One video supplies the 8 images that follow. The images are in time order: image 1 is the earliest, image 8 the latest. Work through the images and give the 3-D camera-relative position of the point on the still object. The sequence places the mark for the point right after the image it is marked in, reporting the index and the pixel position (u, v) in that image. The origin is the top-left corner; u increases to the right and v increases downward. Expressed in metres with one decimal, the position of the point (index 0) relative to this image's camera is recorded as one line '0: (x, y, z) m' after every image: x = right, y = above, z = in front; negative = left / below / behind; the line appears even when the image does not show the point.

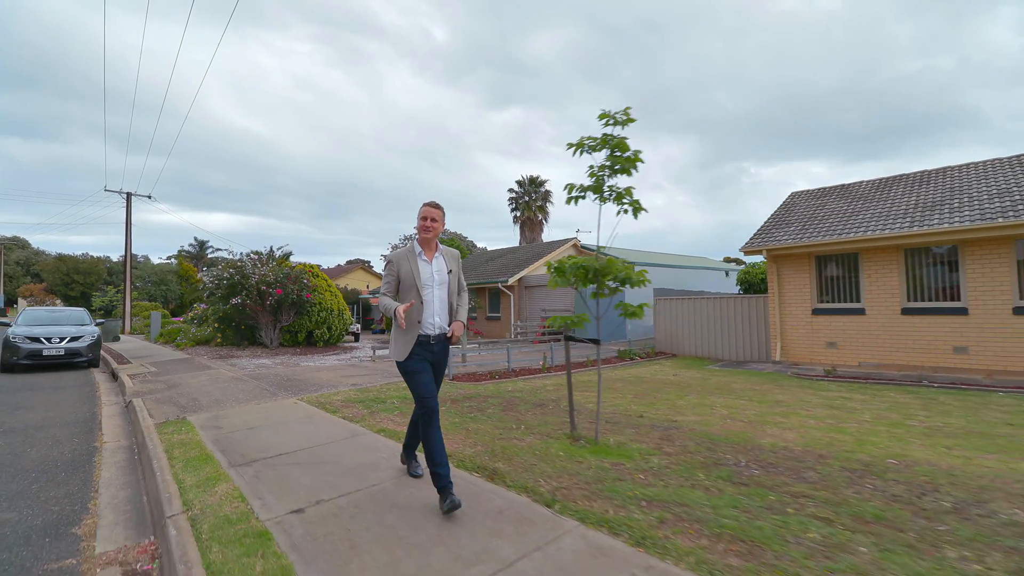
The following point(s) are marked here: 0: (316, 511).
0: (-1.2, -1.4, +2.8) m
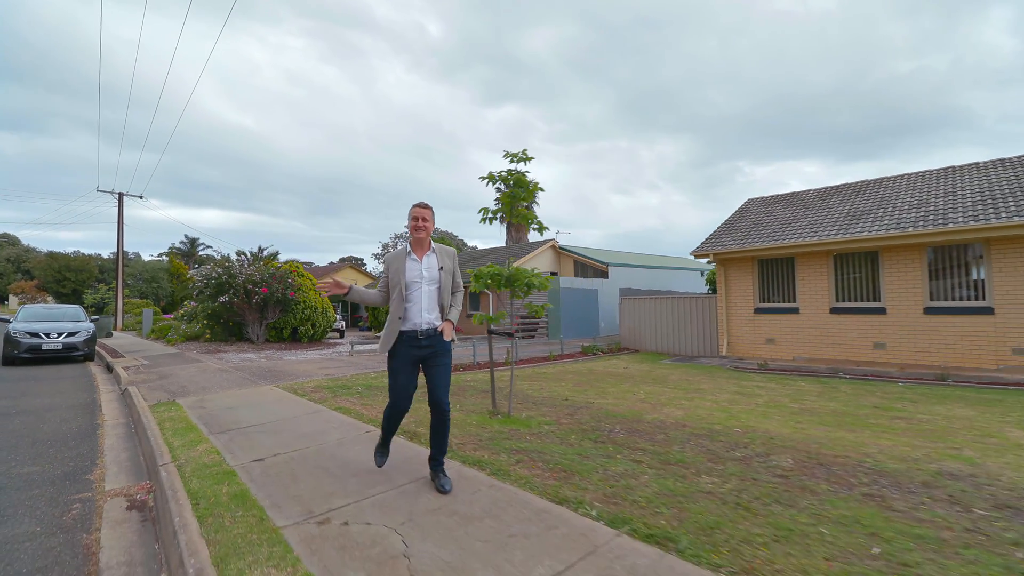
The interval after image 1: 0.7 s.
0: (-2.0, -1.4, +3.8) m
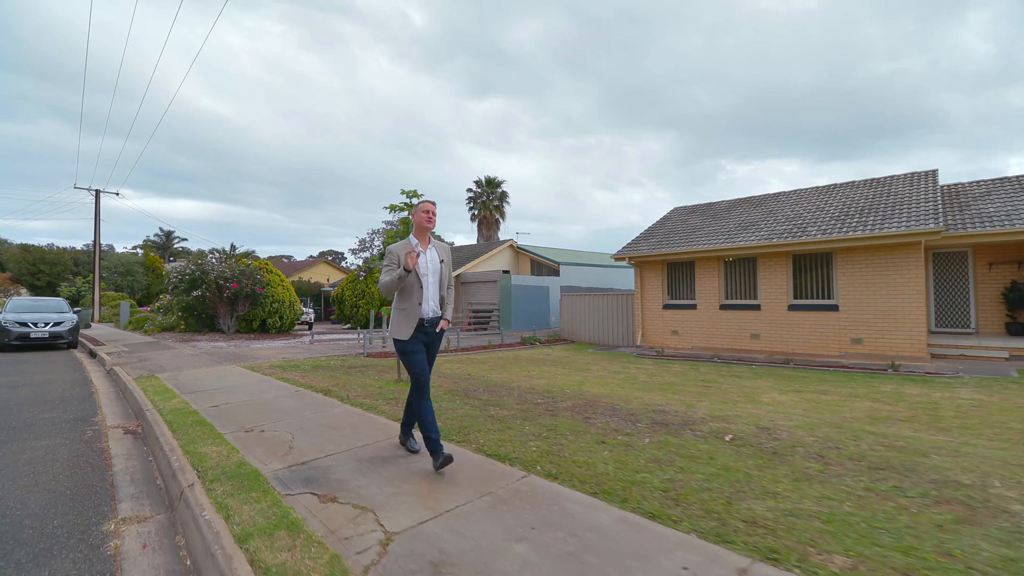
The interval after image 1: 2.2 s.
0: (-3.5, -1.4, +5.6) m
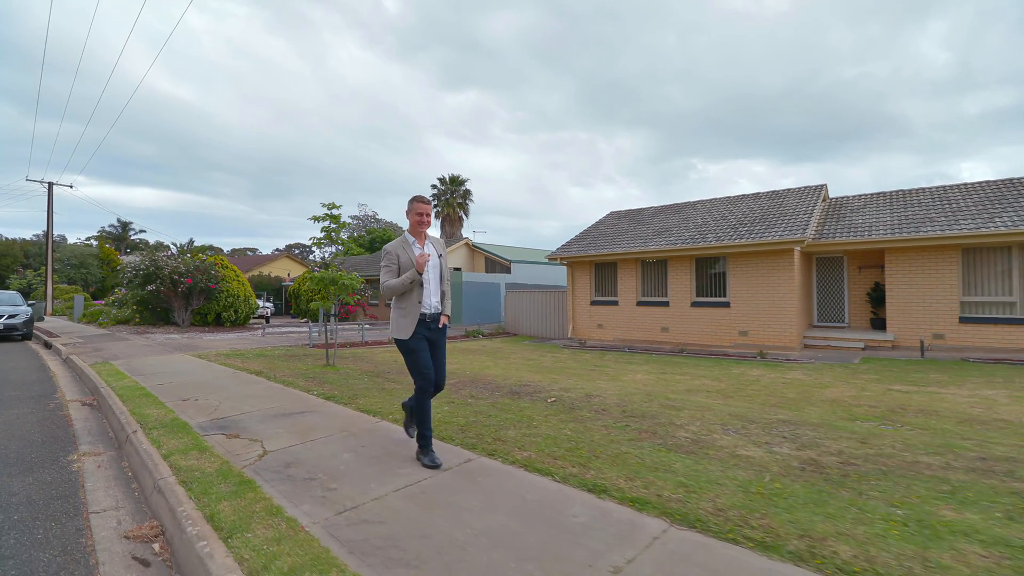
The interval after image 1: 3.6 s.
0: (-5.0, -1.4, +6.7) m
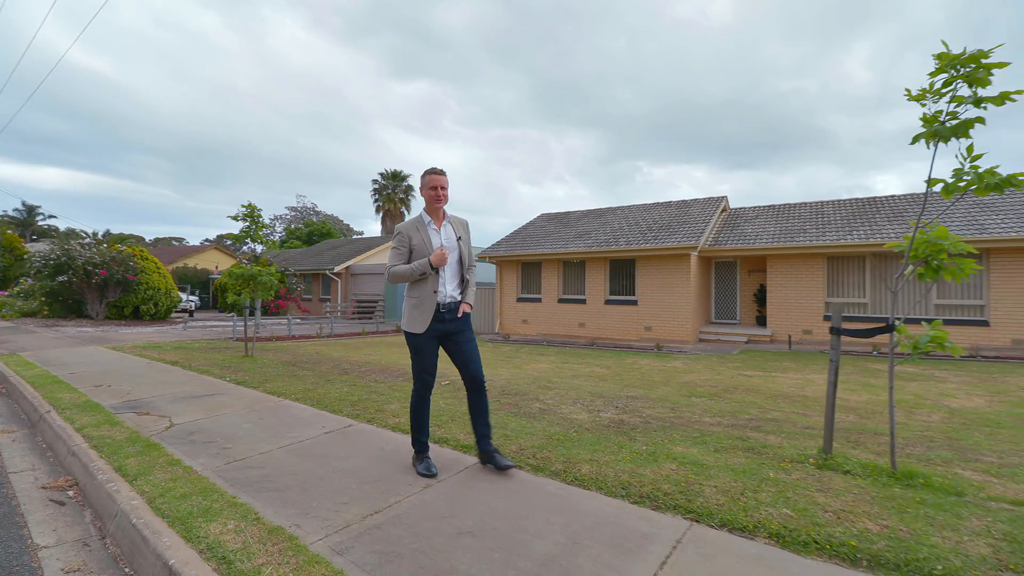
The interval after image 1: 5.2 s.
0: (-6.5, -1.3, +6.9) m
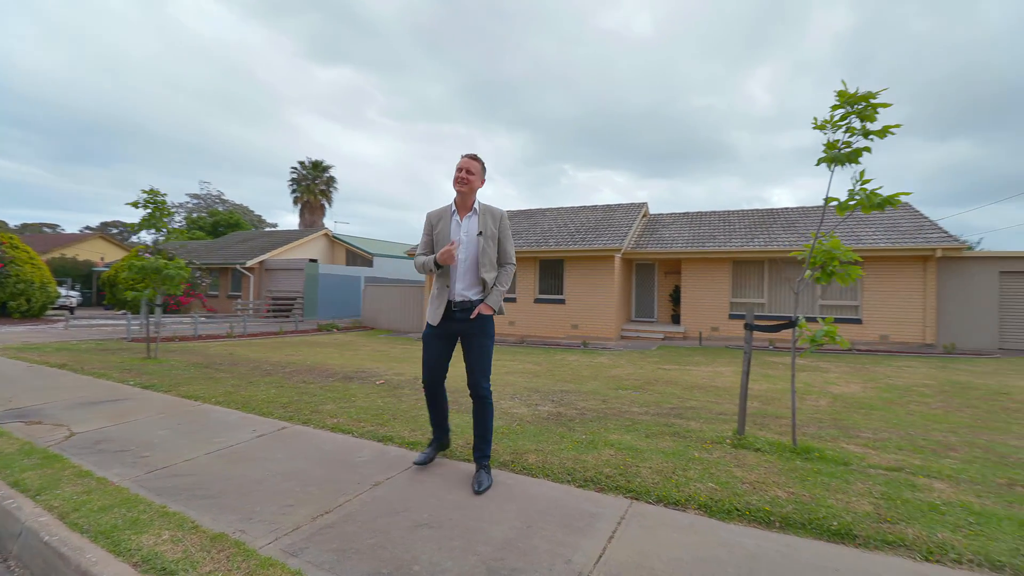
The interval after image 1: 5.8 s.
0: (-7.4, -1.2, +5.9) m
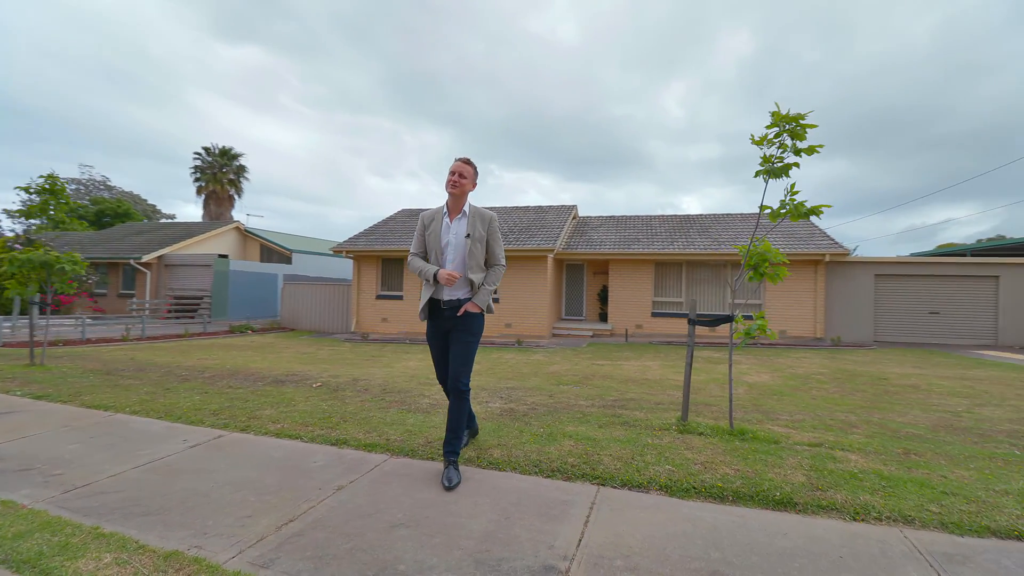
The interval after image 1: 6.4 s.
0: (-8.0, -1.1, +4.7) m
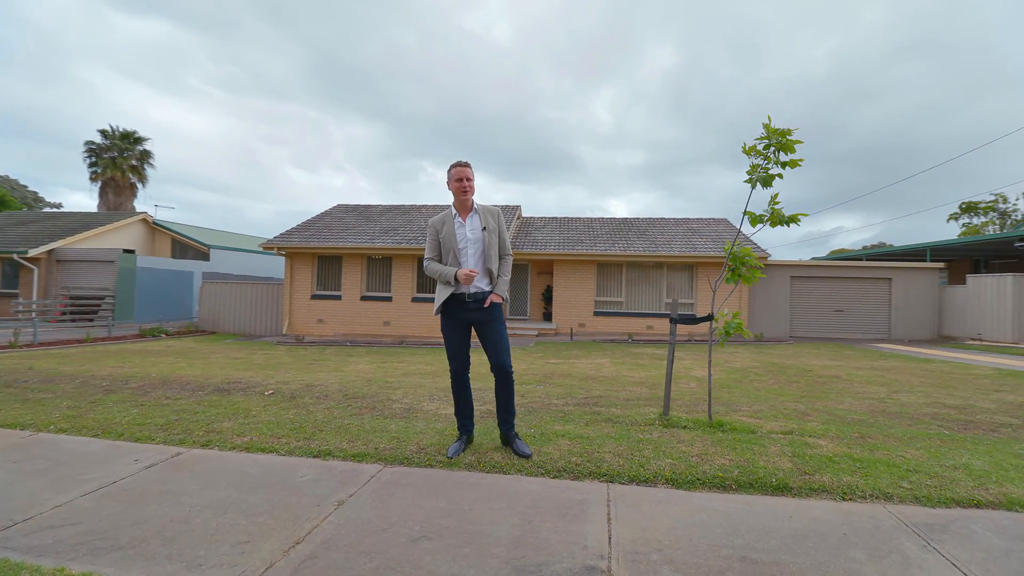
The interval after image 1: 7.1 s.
0: (-8.1, -1.1, +3.5) m
